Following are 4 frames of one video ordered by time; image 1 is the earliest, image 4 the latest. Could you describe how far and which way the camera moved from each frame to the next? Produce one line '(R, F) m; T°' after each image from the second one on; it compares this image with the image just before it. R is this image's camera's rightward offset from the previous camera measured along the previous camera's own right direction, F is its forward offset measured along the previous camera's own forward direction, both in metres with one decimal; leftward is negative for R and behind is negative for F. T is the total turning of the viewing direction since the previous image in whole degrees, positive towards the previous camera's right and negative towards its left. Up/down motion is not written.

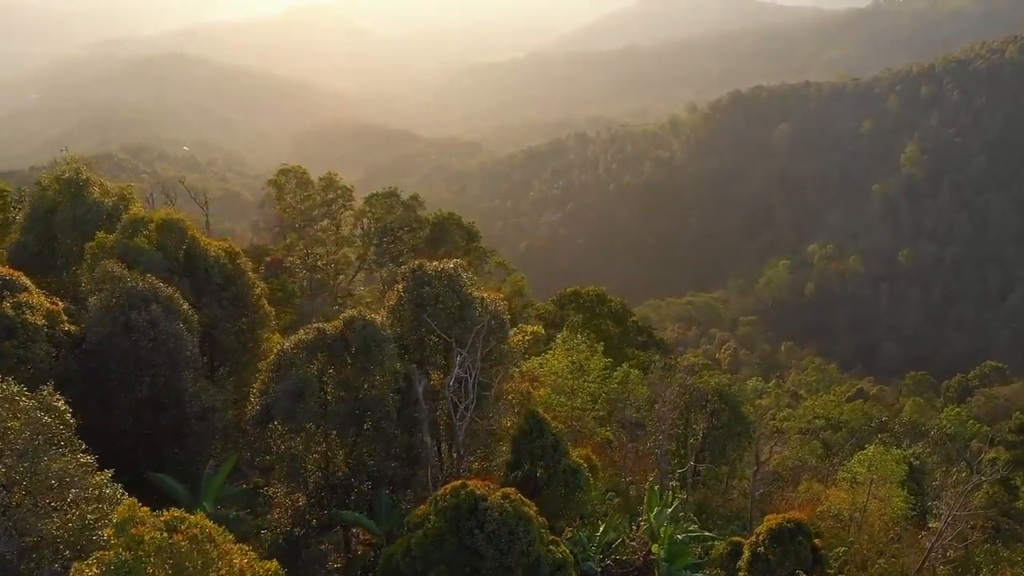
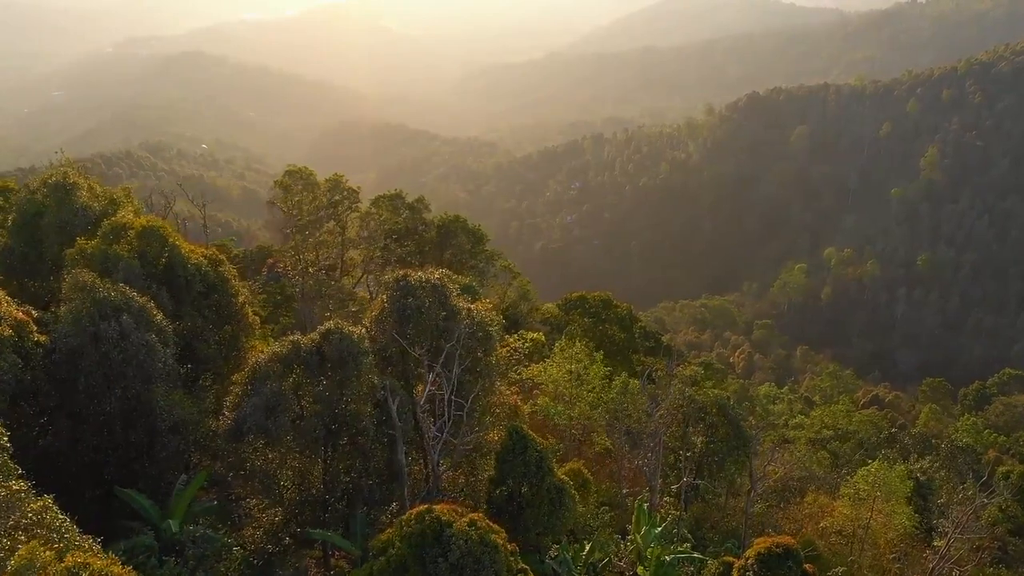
(+0.4, +0.3) m; -1°
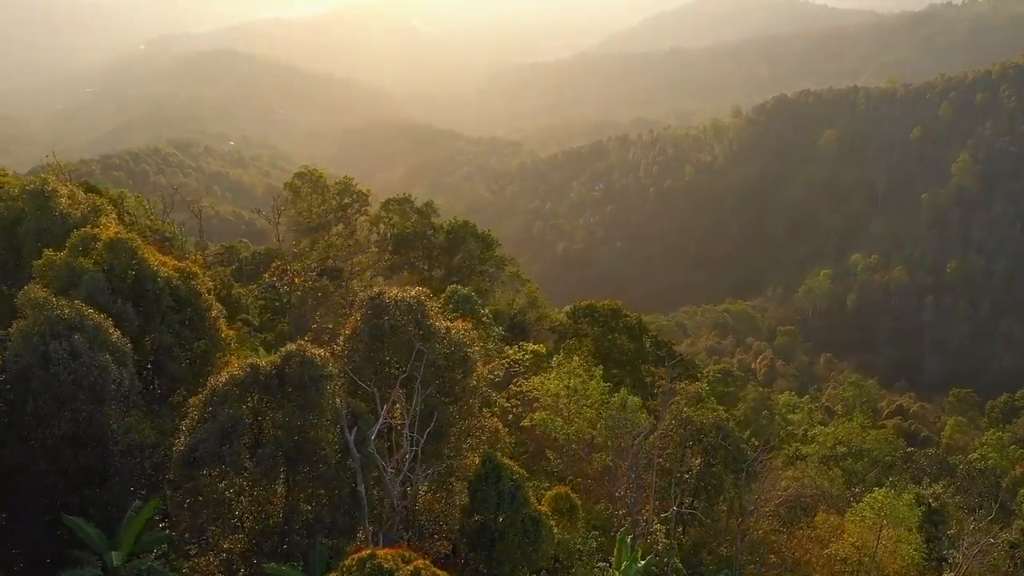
(+0.6, +0.5) m; -2°
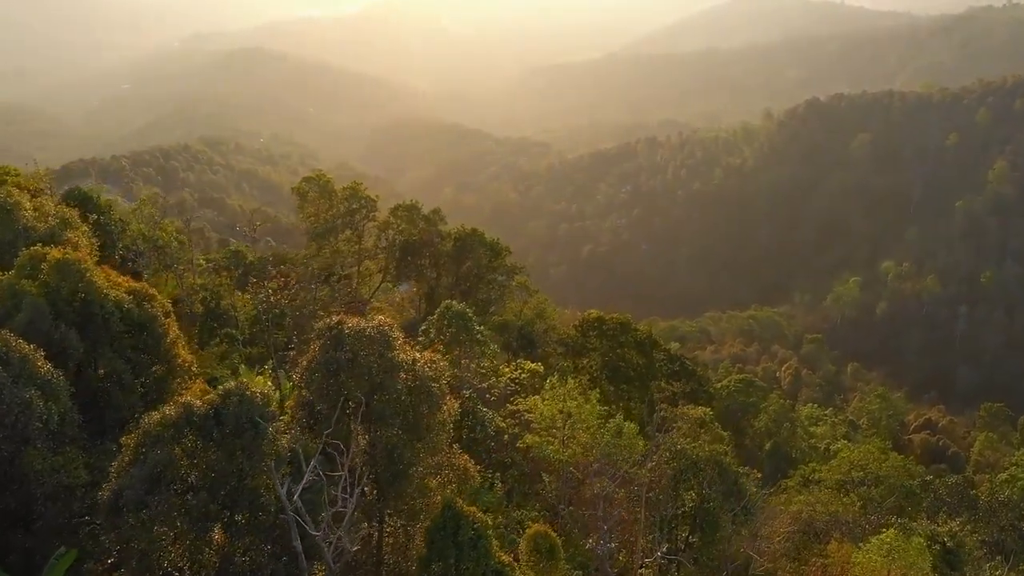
(+0.8, +0.7) m; -2°
